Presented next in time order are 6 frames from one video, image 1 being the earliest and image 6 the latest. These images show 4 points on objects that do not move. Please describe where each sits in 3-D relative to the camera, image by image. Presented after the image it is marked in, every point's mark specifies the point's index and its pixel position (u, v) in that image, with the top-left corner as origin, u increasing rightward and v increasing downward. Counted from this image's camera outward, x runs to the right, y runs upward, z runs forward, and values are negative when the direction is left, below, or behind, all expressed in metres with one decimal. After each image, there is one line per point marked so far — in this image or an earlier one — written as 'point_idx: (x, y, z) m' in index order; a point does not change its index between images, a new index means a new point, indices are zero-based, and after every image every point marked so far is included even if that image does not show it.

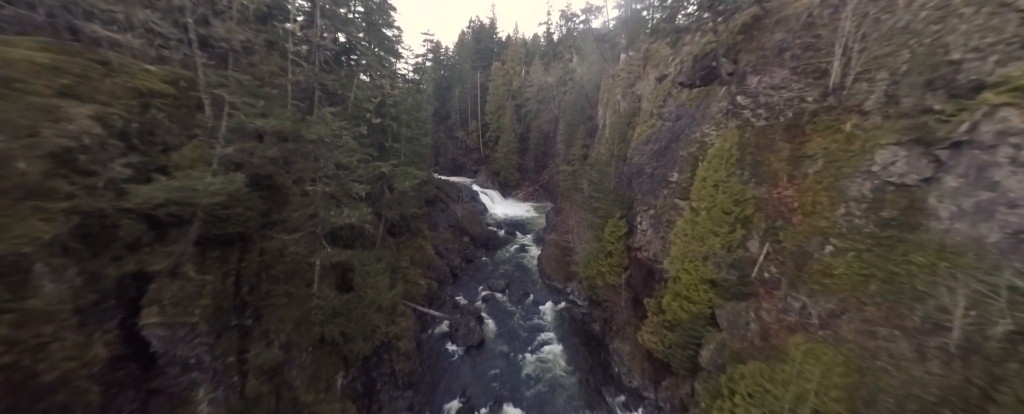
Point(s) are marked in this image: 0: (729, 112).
0: (+9.9, +4.3, +12.9) m
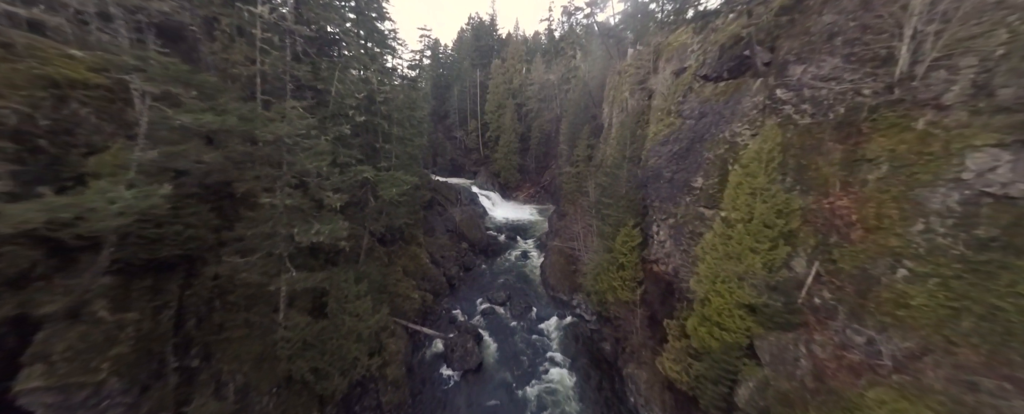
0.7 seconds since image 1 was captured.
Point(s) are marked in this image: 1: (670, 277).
0: (+10.0, +3.9, +11.1) m
1: (+7.9, -3.5, +14.1) m
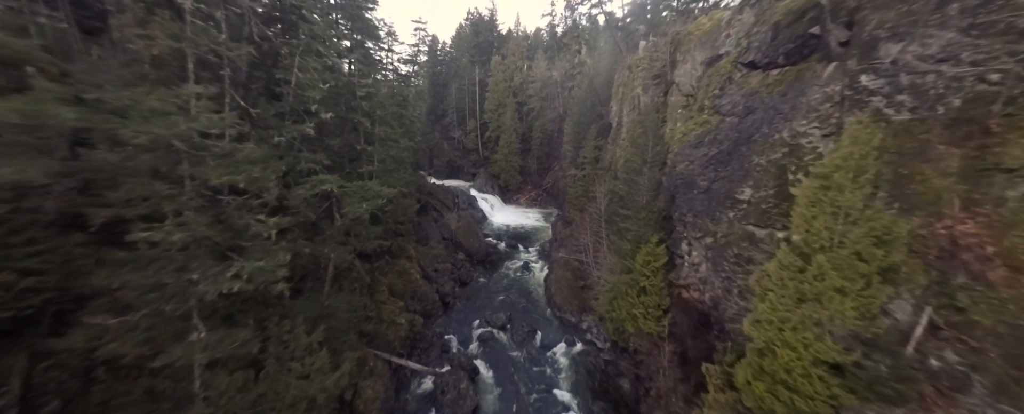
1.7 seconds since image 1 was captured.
0: (+10.1, +3.2, +8.6) m
1: (+8.0, -4.2, +11.6) m
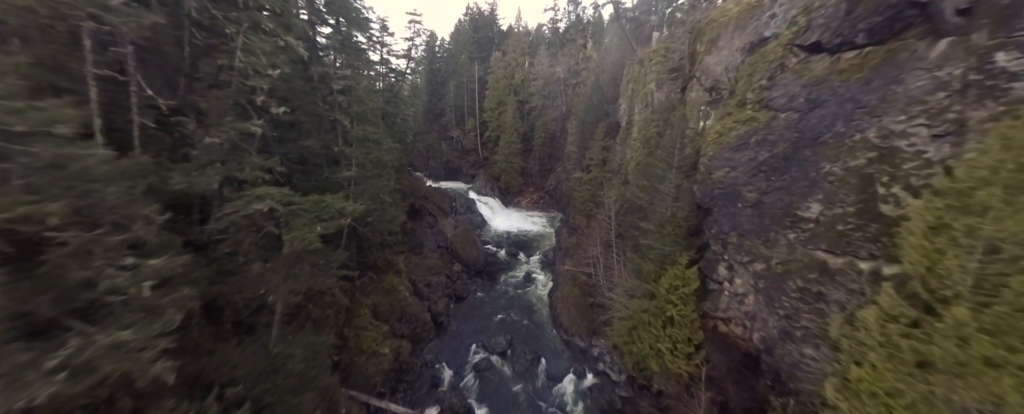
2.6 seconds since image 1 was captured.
0: (+10.1, +2.7, +6.4) m
1: (+8.1, -4.7, +9.4) m
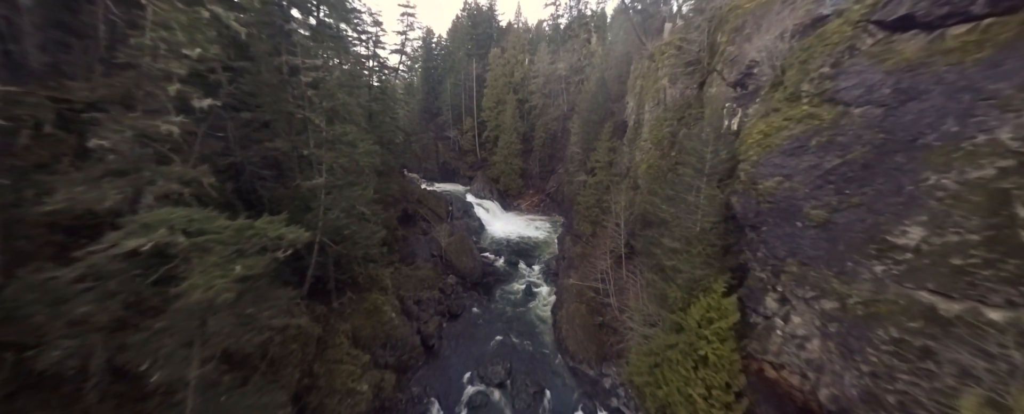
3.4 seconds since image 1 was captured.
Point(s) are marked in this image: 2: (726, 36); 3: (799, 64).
0: (+10.1, +2.1, +4.4) m
1: (+8.1, -5.3, +7.4) m
2: (+12.4, +10.0, +16.5) m
3: (+9.3, +4.7, +9.2) m
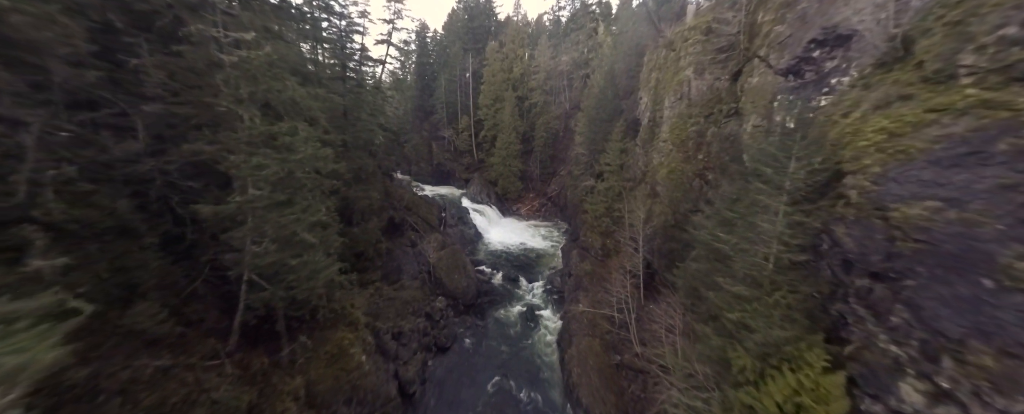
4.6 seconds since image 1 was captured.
0: (+10.1, +1.4, +1.4) m
1: (+8.0, -6.0, +4.4) m
2: (+12.3, +9.3, +13.5) m
3: (+9.3, +3.9, +6.2) m
